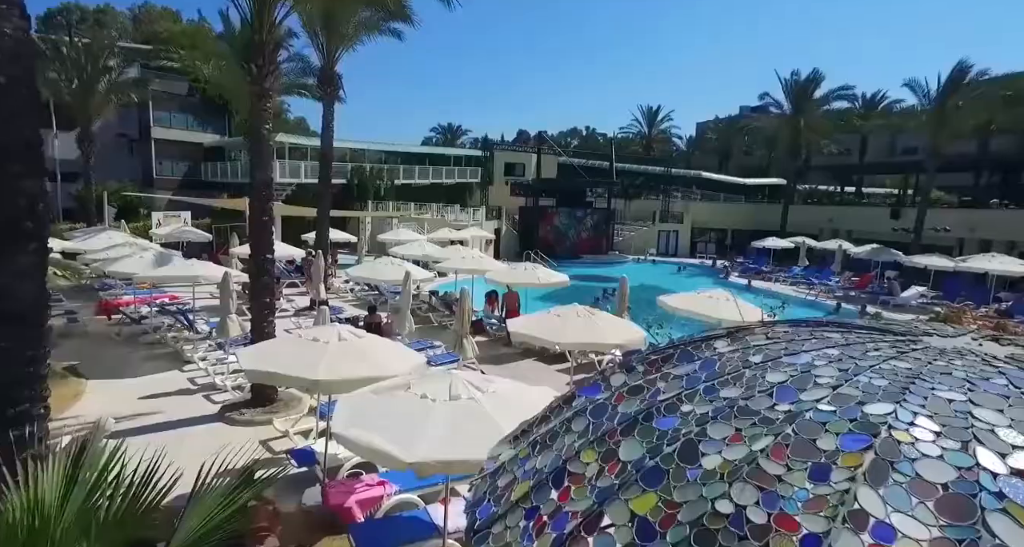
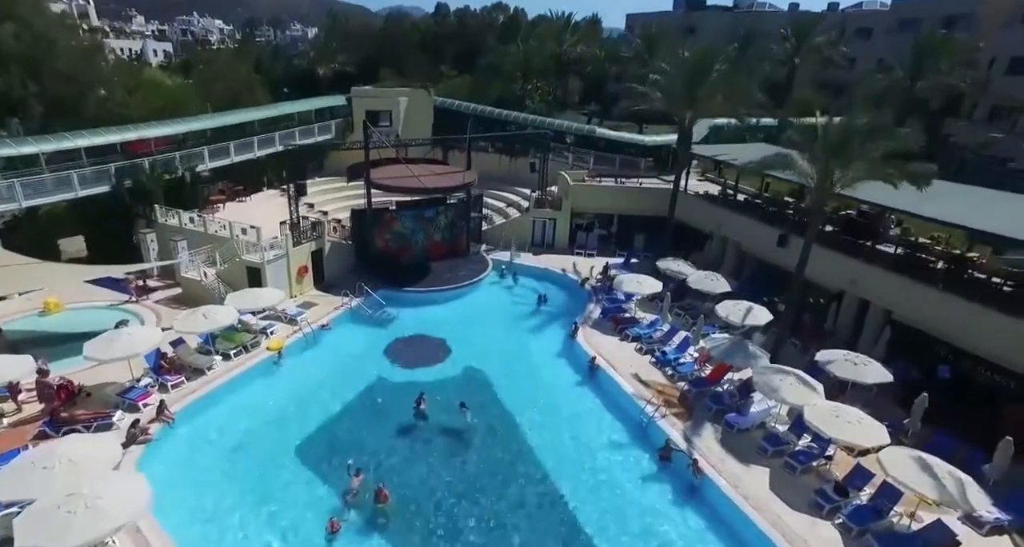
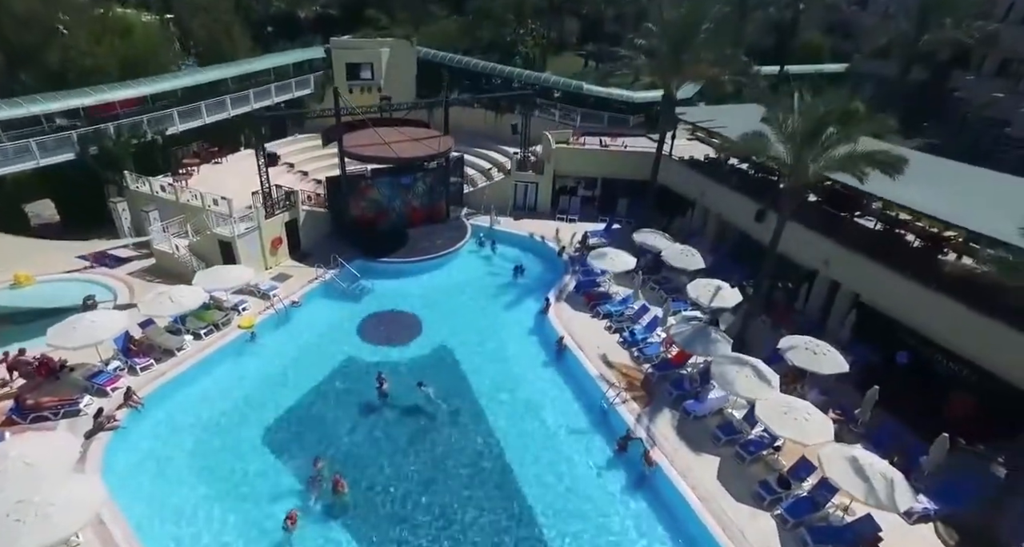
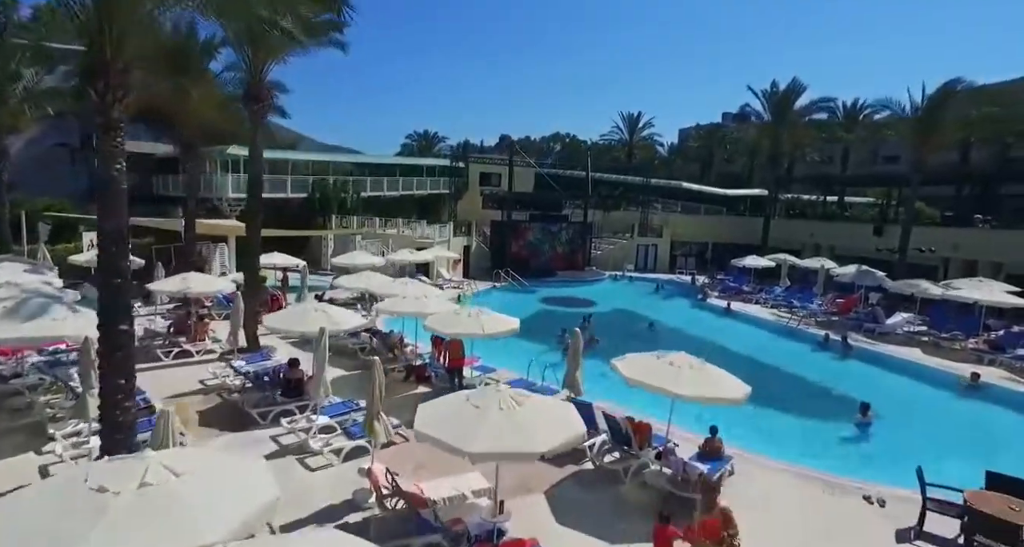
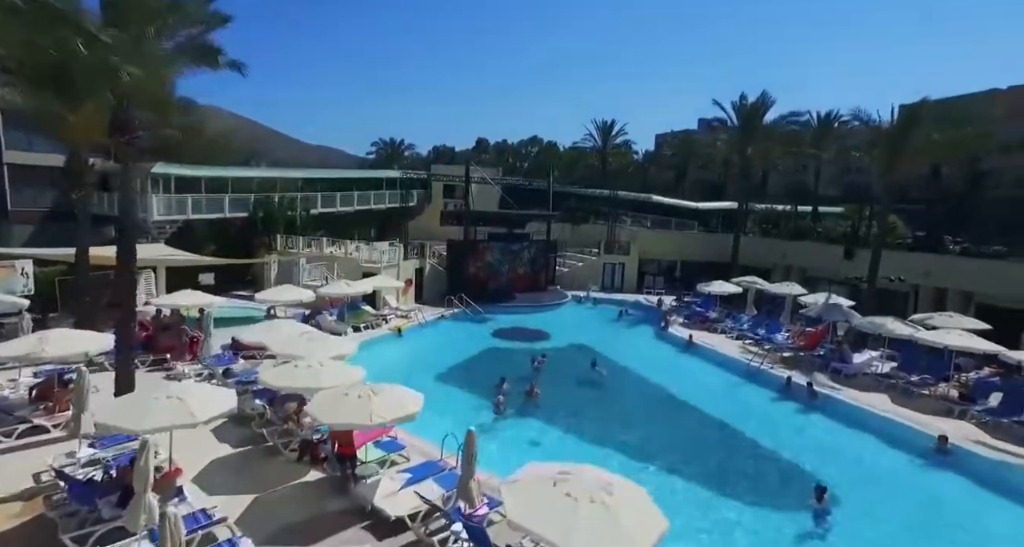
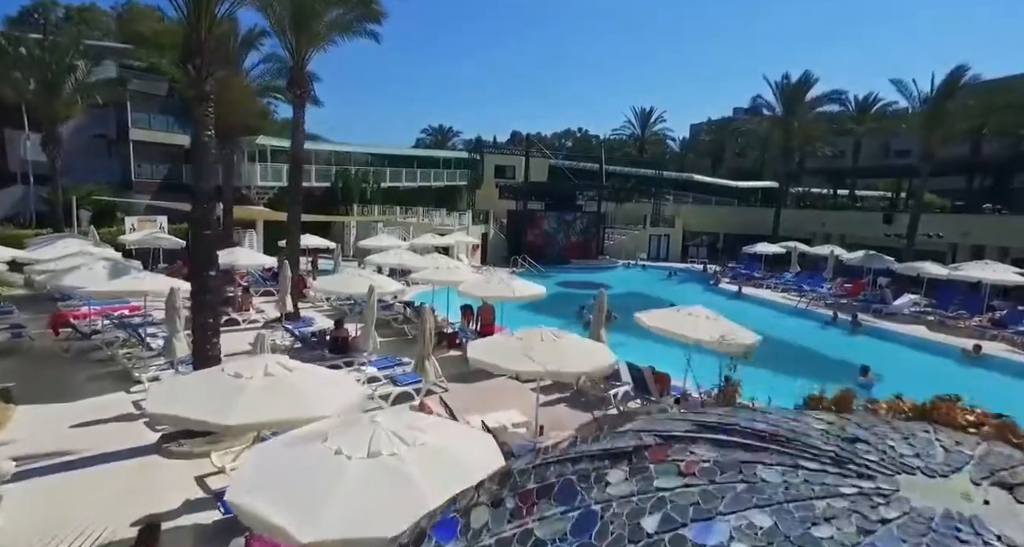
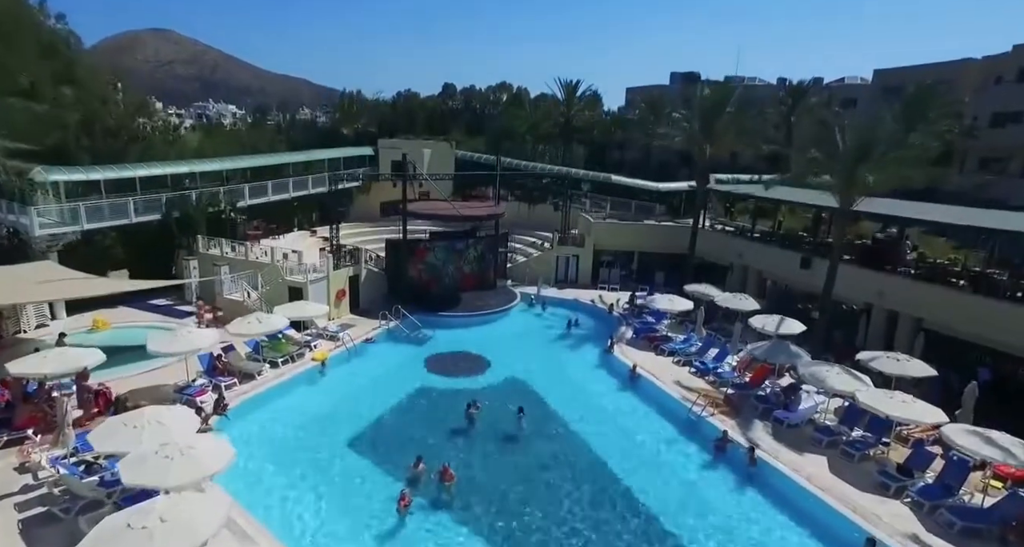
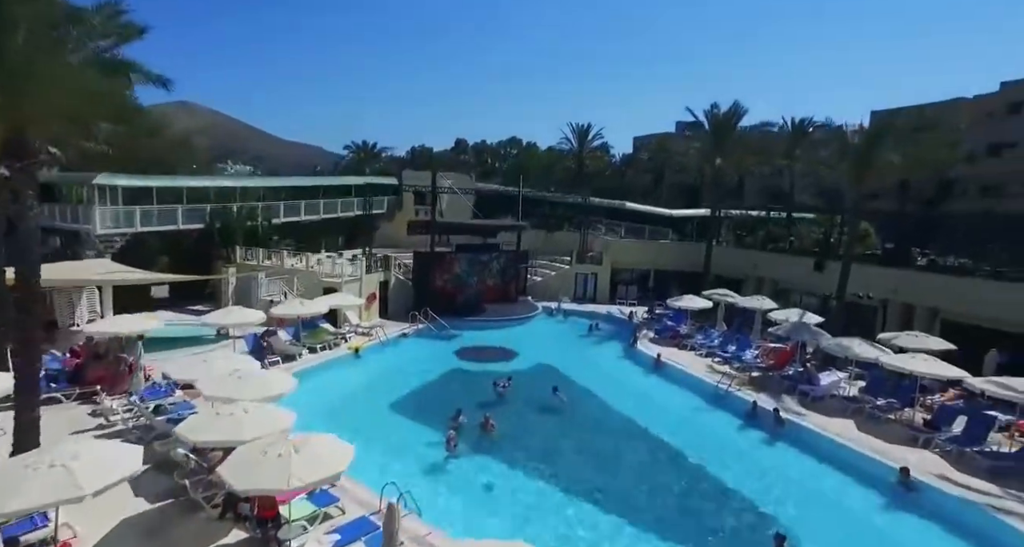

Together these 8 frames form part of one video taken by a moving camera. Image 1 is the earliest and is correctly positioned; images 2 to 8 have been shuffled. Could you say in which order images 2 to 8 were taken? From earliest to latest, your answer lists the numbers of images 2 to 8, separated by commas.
6, 4, 5, 8, 7, 2, 3
